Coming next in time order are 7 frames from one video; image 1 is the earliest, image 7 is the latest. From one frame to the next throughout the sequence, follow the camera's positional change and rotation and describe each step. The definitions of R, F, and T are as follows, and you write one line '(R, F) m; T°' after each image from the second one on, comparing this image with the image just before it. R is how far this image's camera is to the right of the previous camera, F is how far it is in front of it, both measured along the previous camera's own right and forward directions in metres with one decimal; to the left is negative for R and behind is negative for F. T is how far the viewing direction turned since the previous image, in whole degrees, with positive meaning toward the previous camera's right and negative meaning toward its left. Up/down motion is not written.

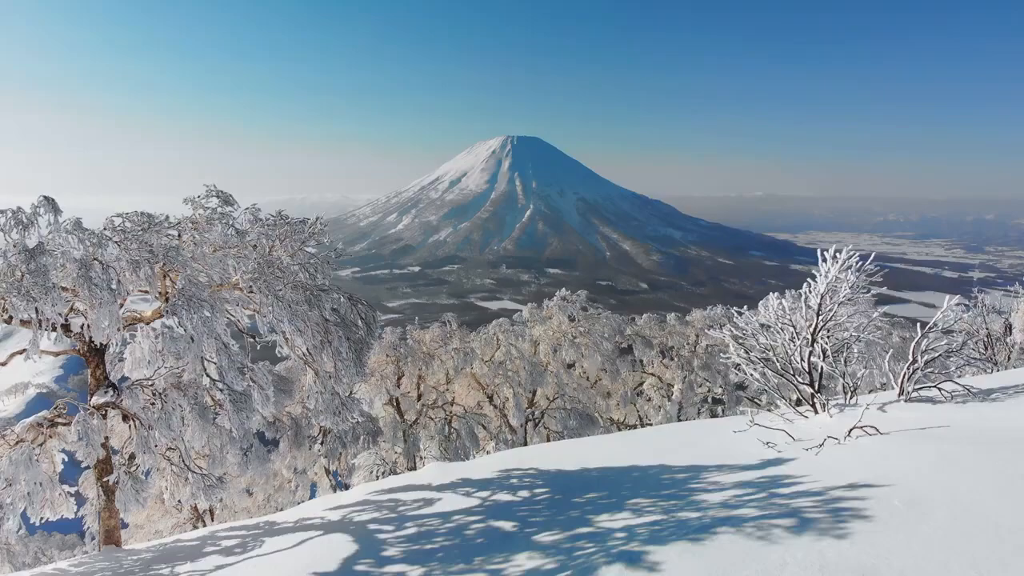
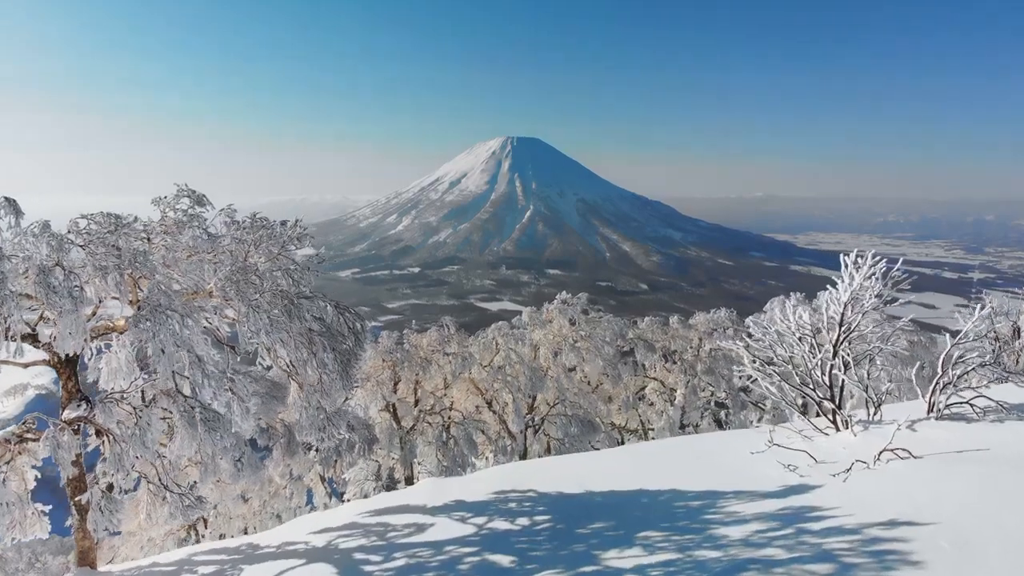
(0.0, +0.4) m; 0°
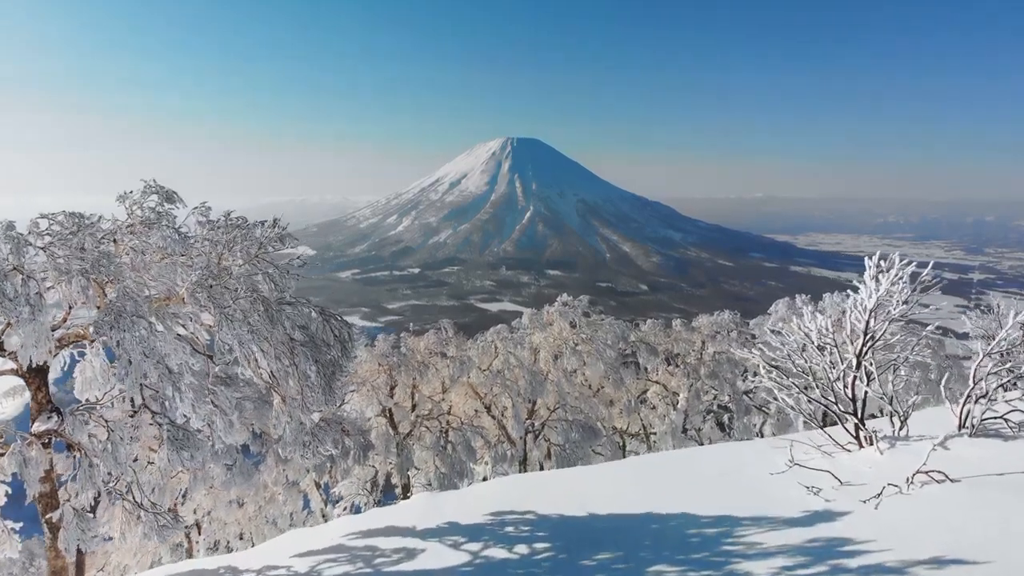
(0.0, +0.3) m; 0°
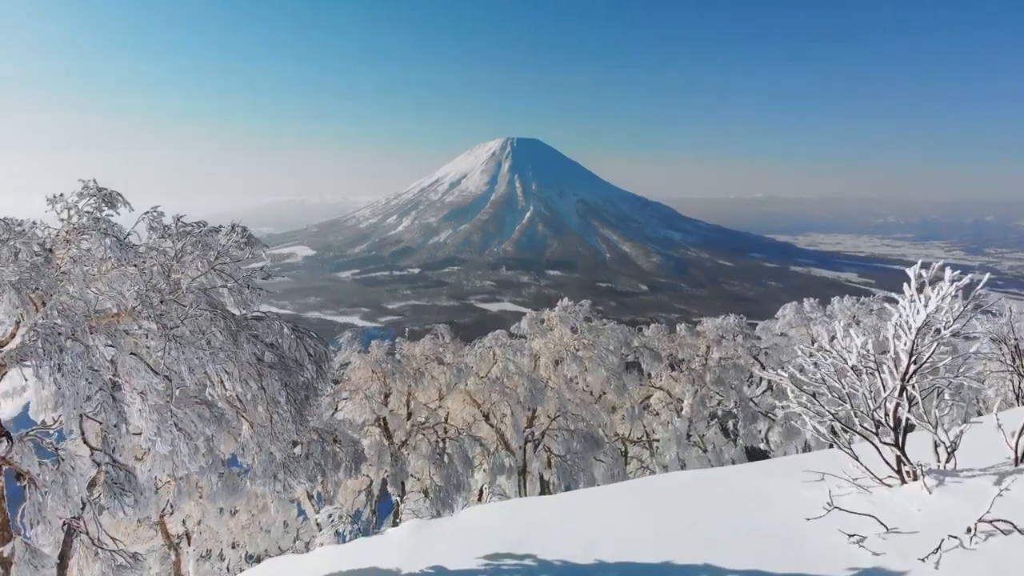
(0.0, +0.5) m; 0°
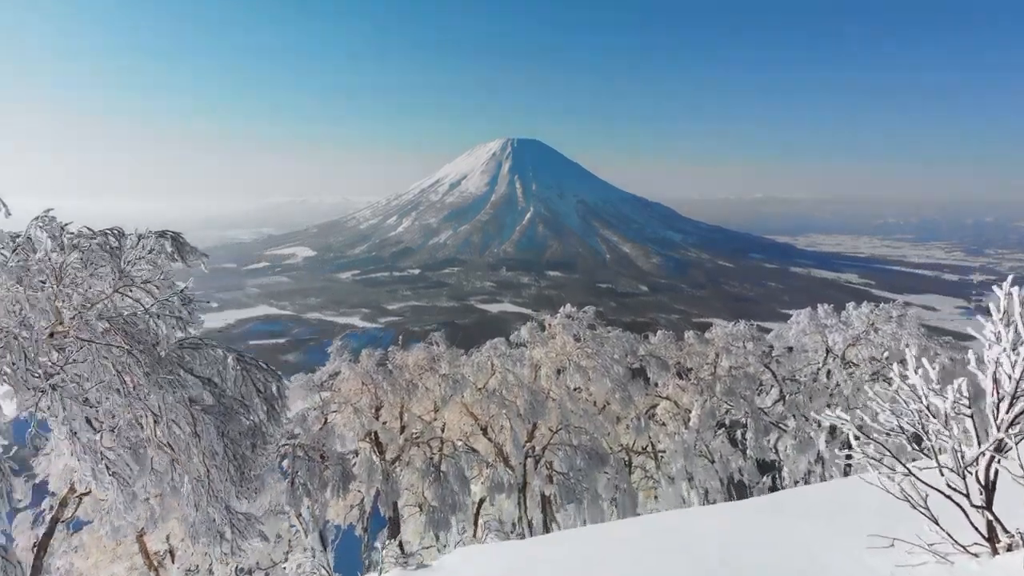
(0.0, +0.8) m; 0°
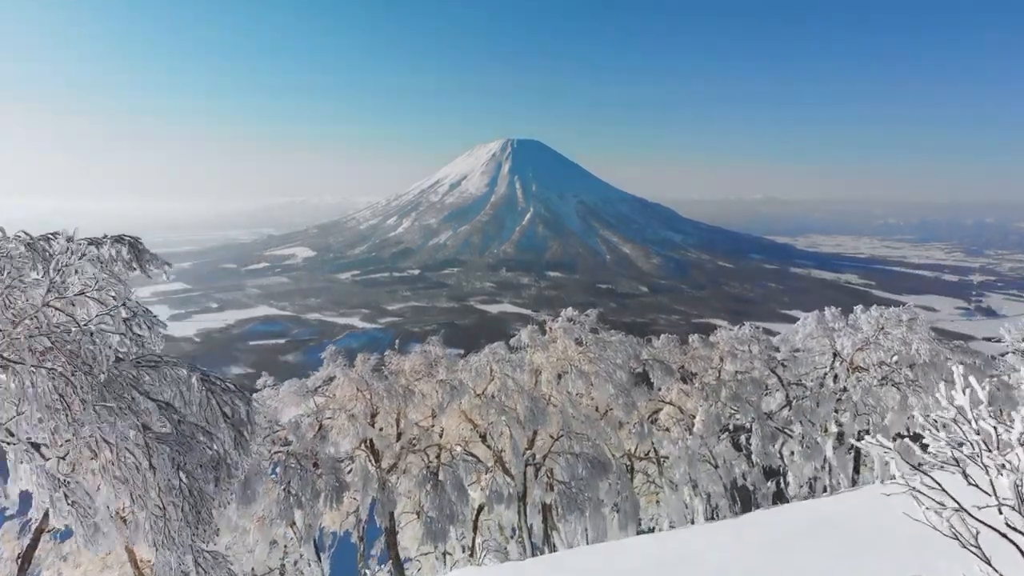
(0.0, +0.4) m; 0°
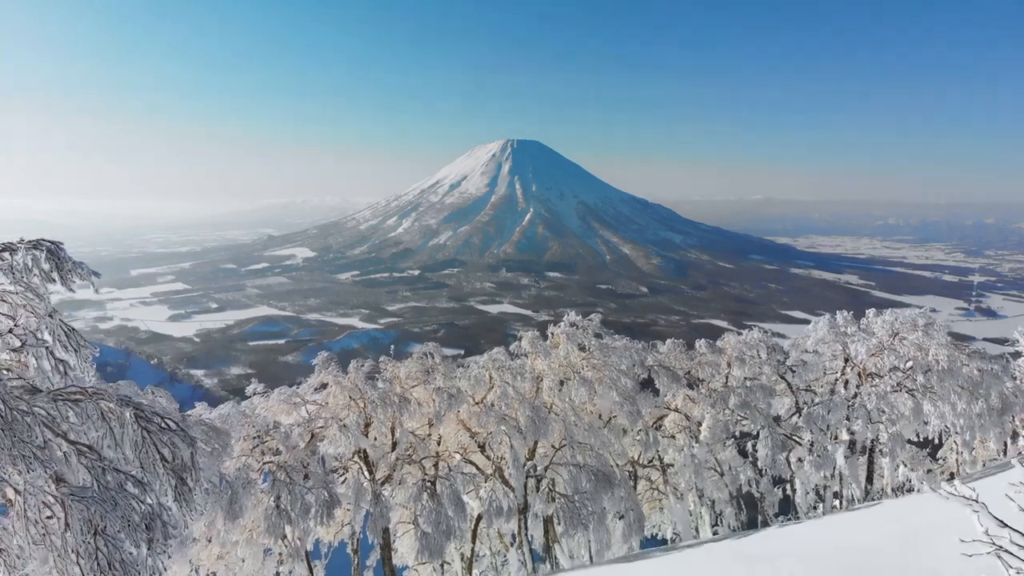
(0.0, +0.5) m; 0°
